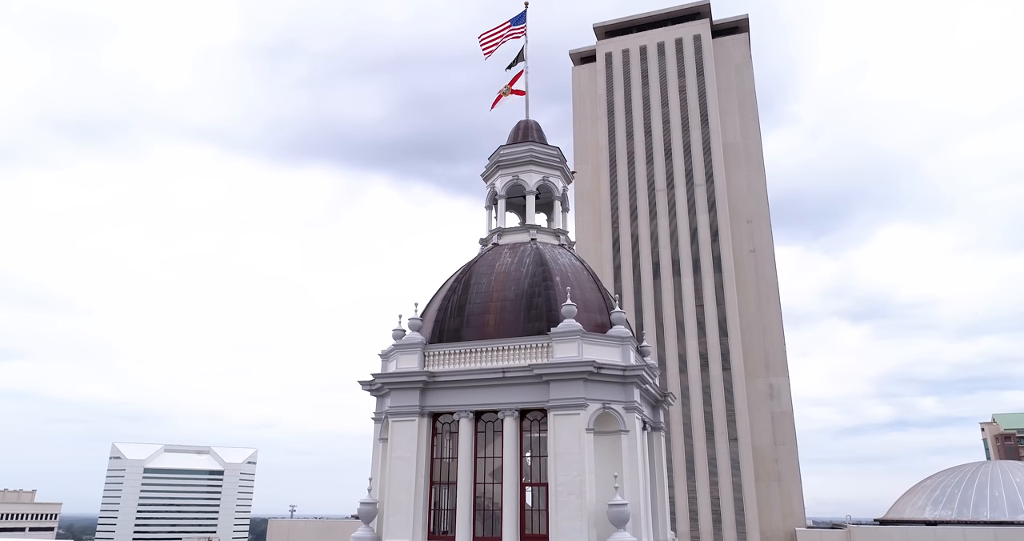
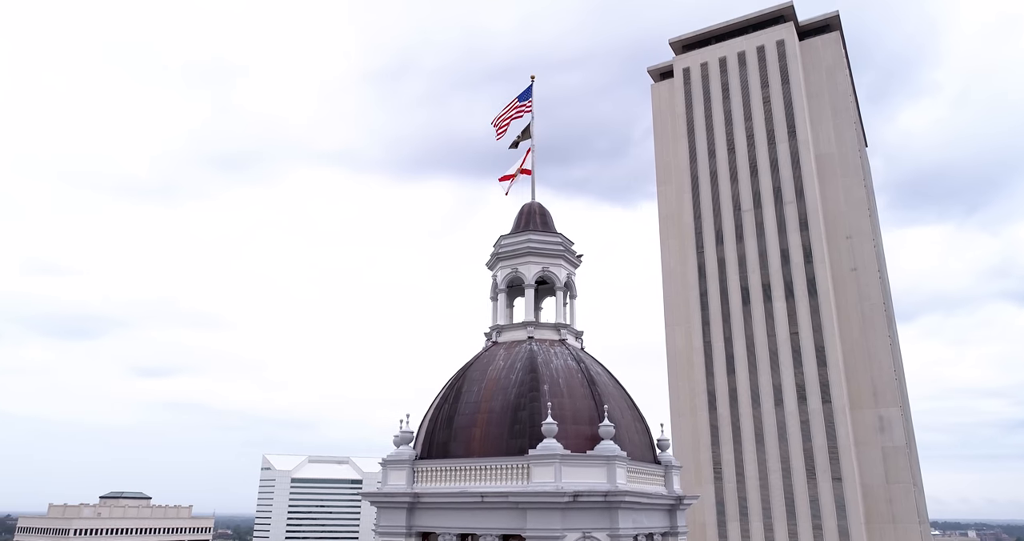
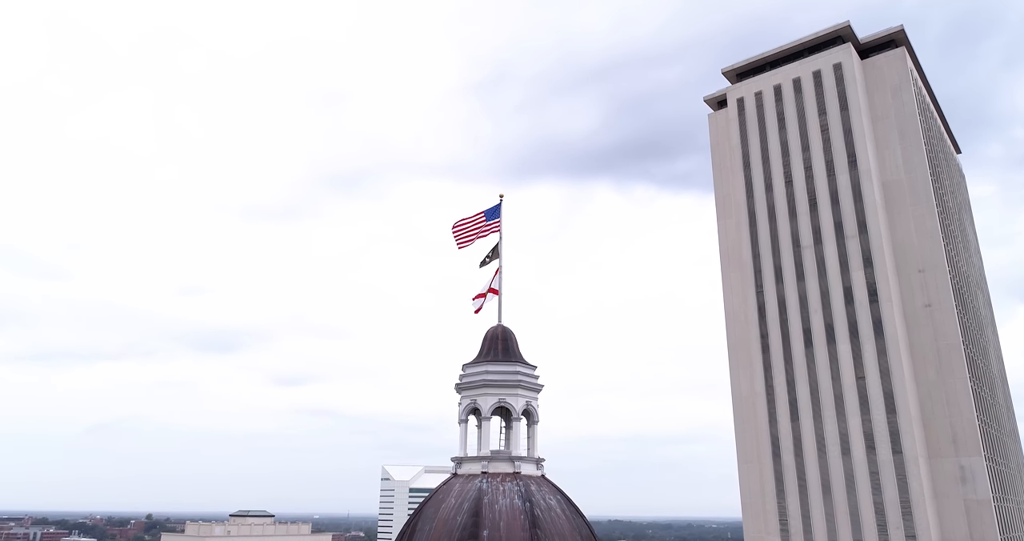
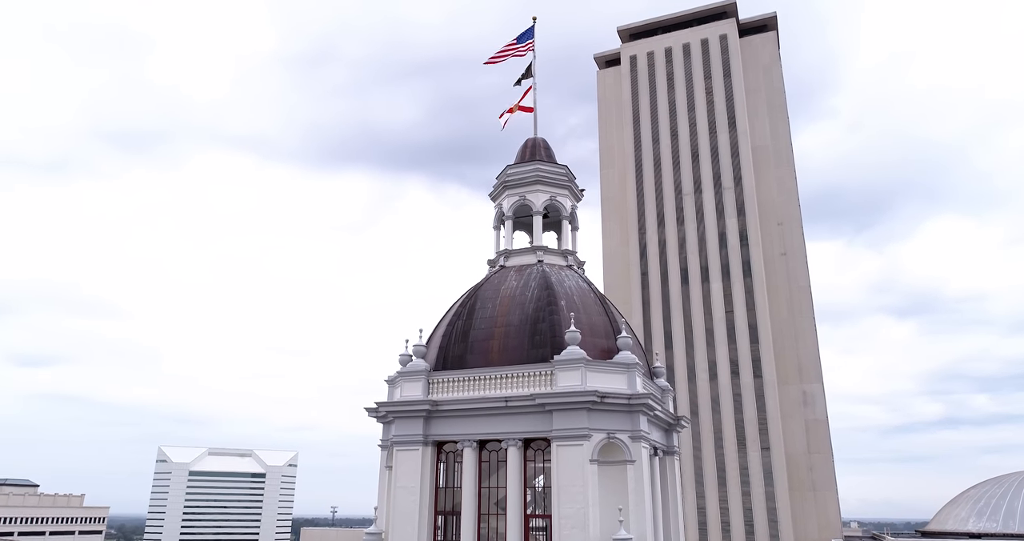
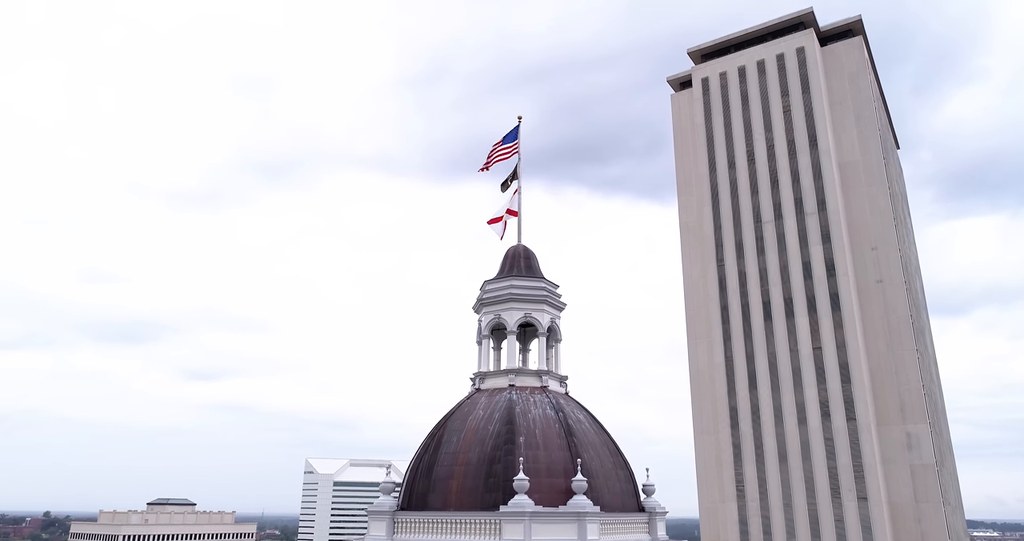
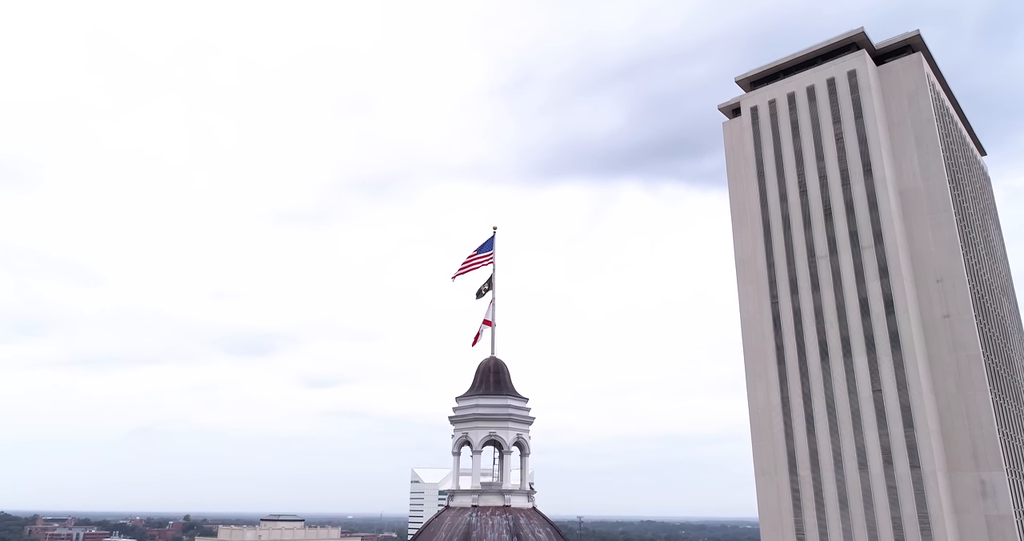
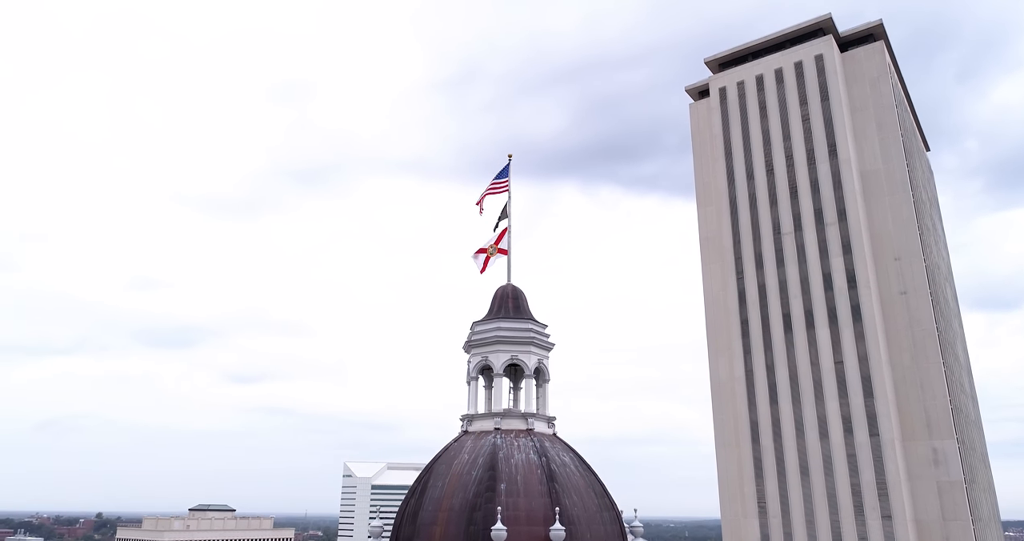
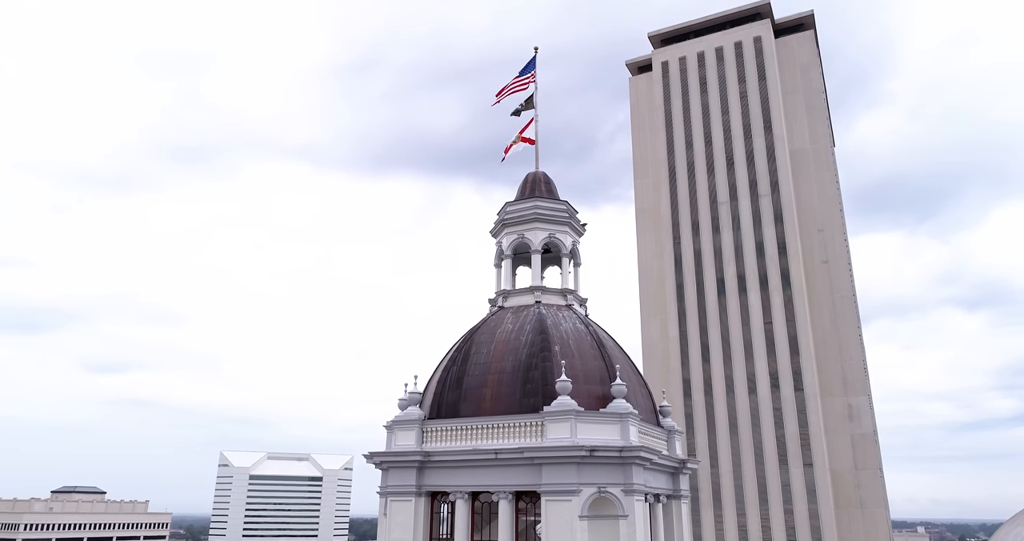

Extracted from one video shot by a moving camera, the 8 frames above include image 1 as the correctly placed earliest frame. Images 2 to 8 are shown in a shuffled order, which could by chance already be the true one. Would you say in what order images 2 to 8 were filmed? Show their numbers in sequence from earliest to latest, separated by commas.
4, 8, 2, 5, 7, 3, 6
